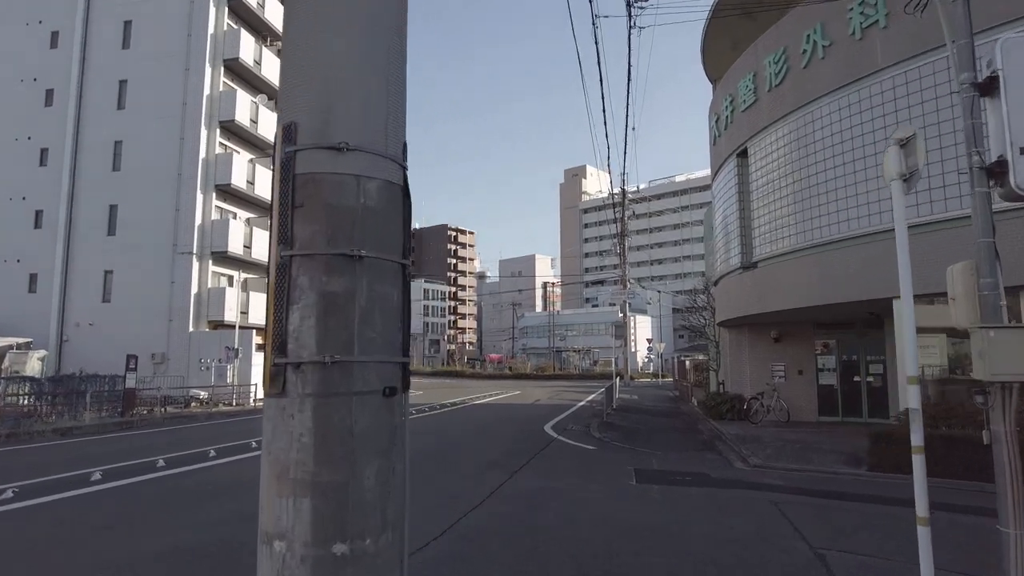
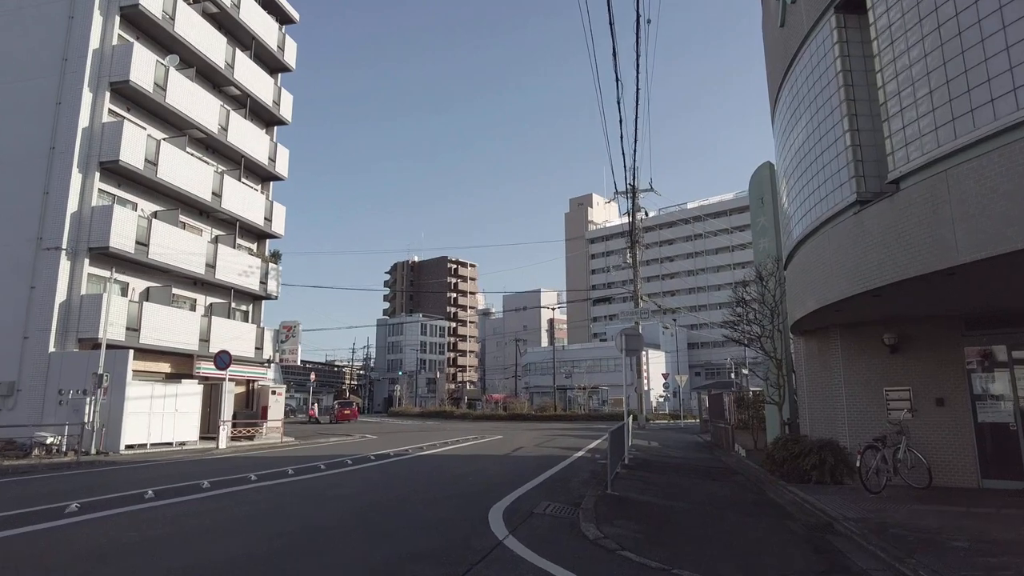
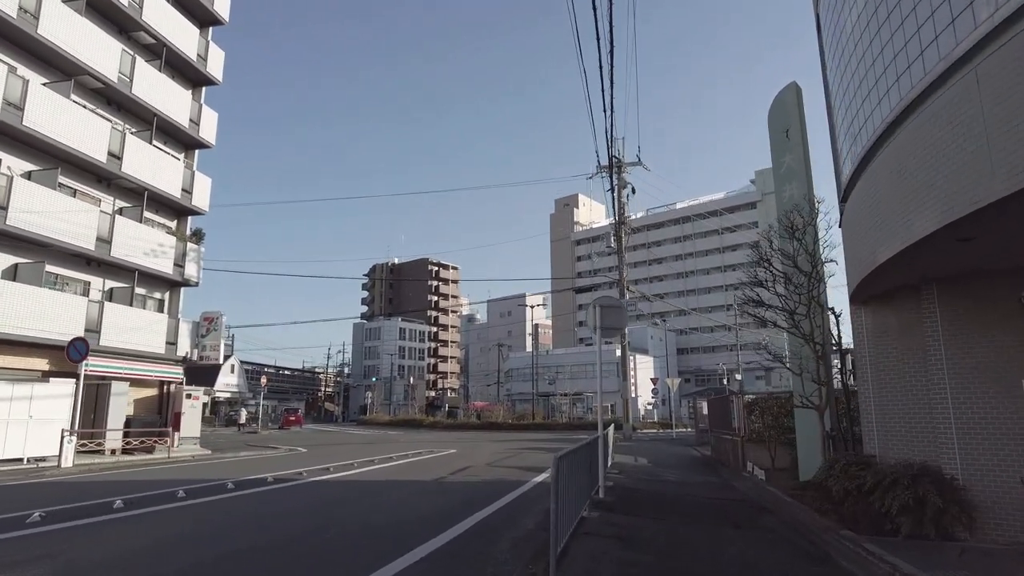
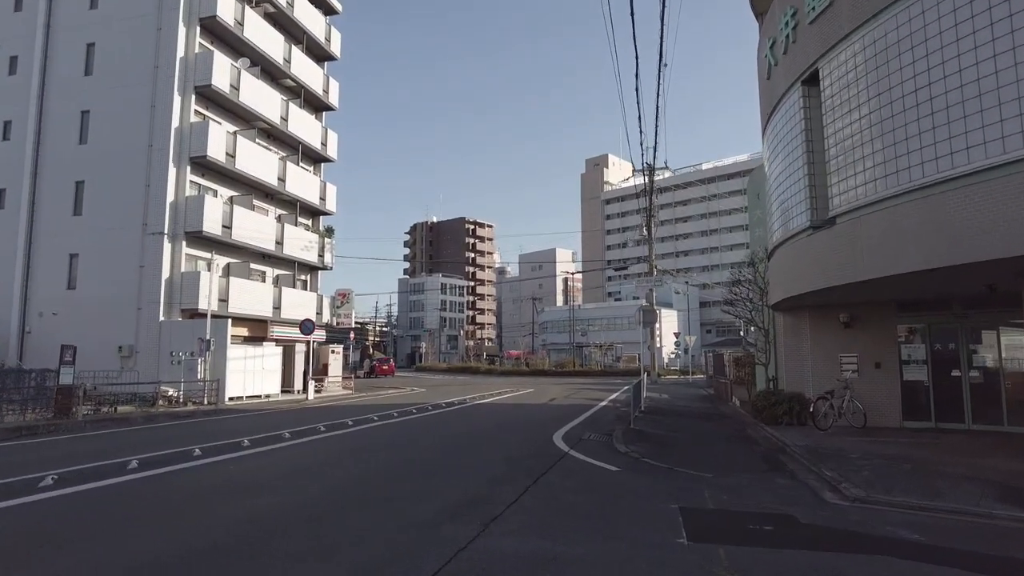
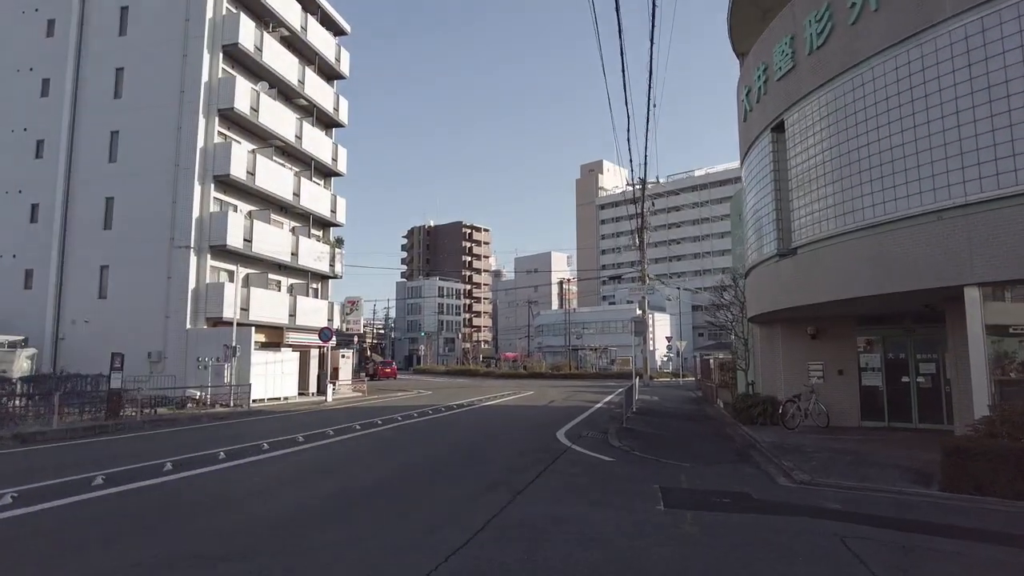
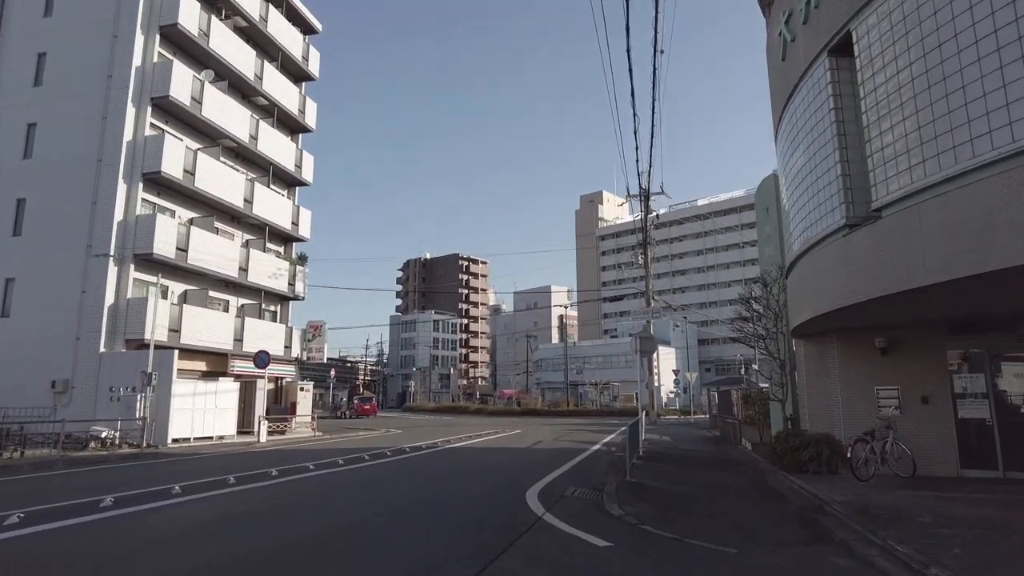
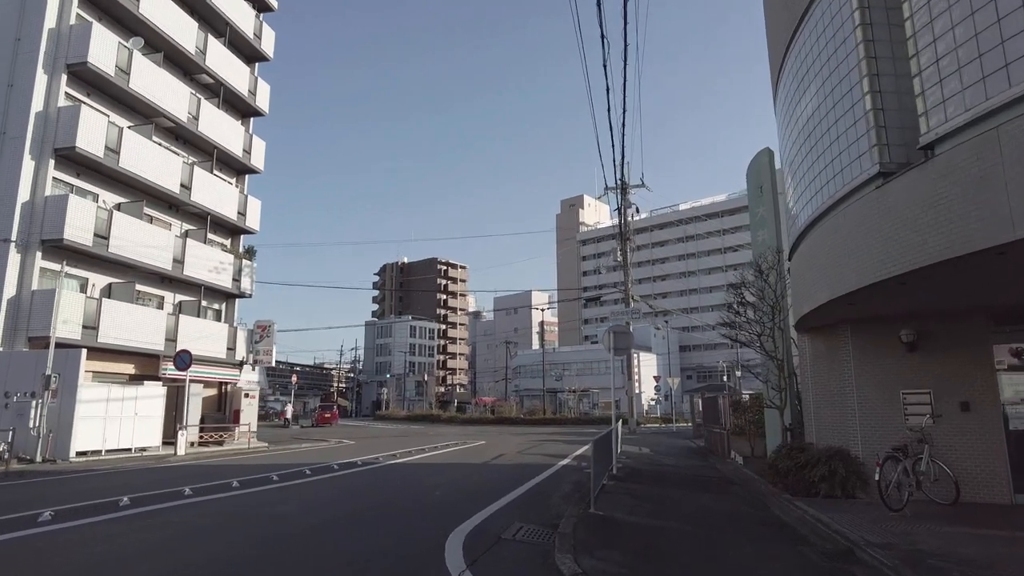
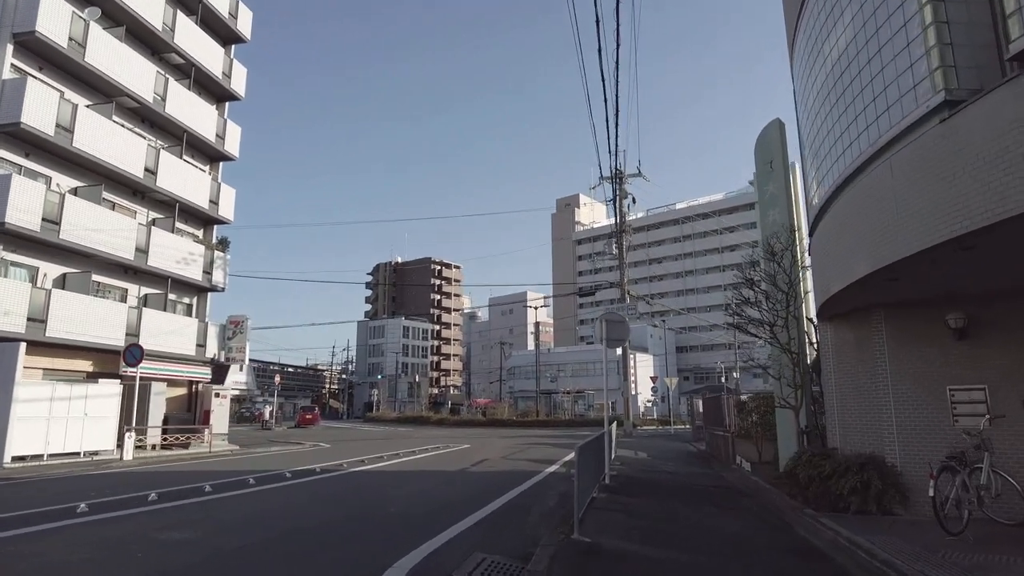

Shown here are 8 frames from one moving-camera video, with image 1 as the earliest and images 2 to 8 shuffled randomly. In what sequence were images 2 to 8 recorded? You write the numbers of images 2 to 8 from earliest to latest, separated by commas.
5, 4, 6, 2, 7, 8, 3
